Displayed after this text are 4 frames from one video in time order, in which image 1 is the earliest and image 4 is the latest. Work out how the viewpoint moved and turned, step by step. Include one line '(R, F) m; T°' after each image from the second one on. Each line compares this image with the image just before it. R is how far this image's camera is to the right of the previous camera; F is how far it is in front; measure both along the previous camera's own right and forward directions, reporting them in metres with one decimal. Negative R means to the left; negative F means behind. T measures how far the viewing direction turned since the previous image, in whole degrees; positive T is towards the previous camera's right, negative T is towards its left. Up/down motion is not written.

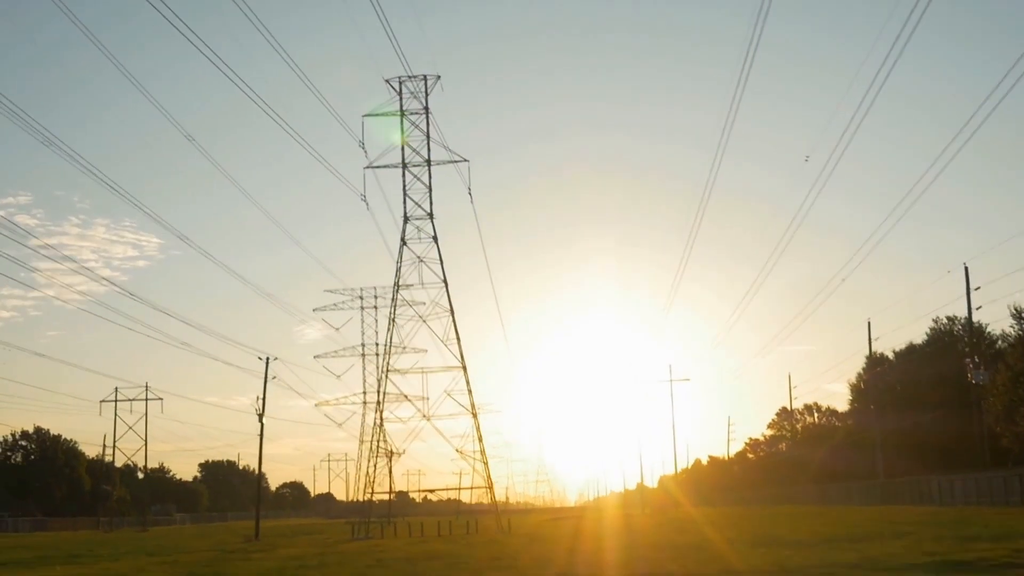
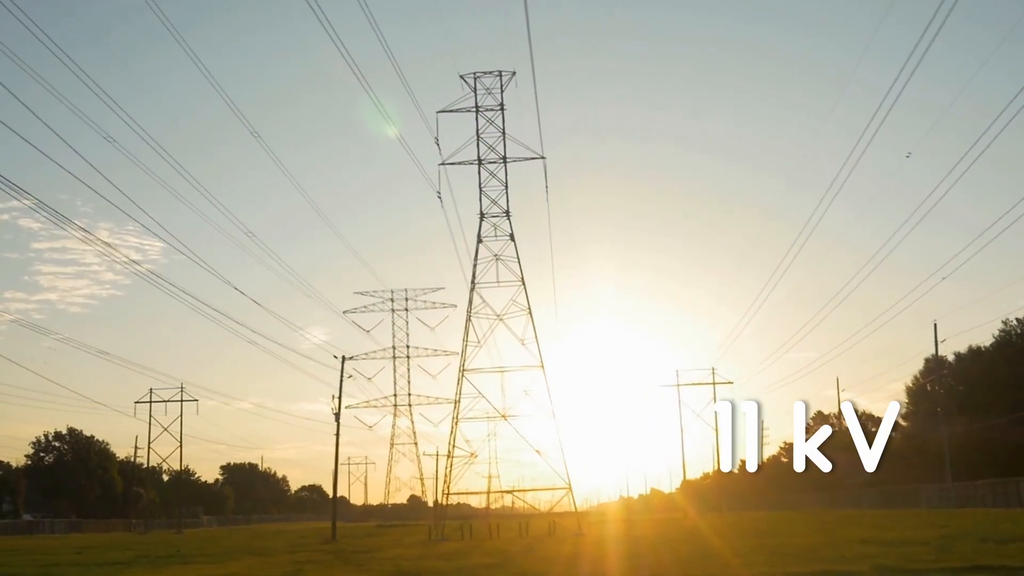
(+0.6, +0.8) m; -2°
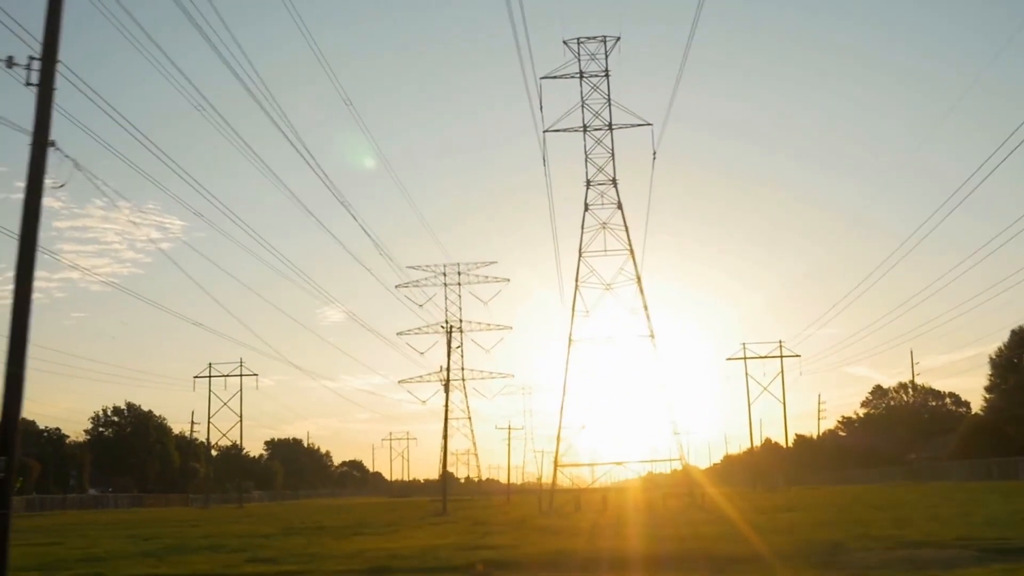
(+1.0, +0.5) m; -3°
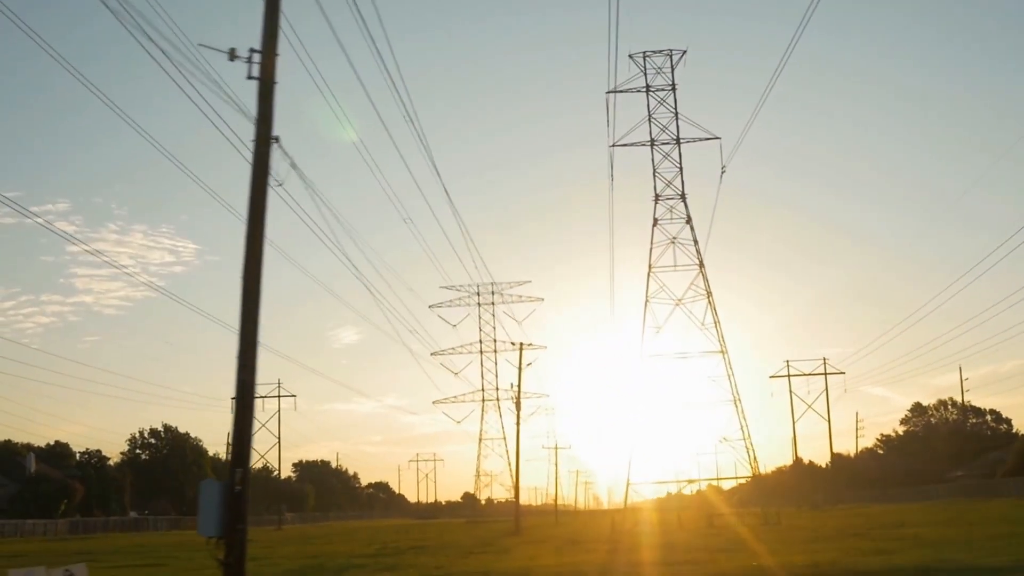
(+0.7, +0.3) m; -2°
